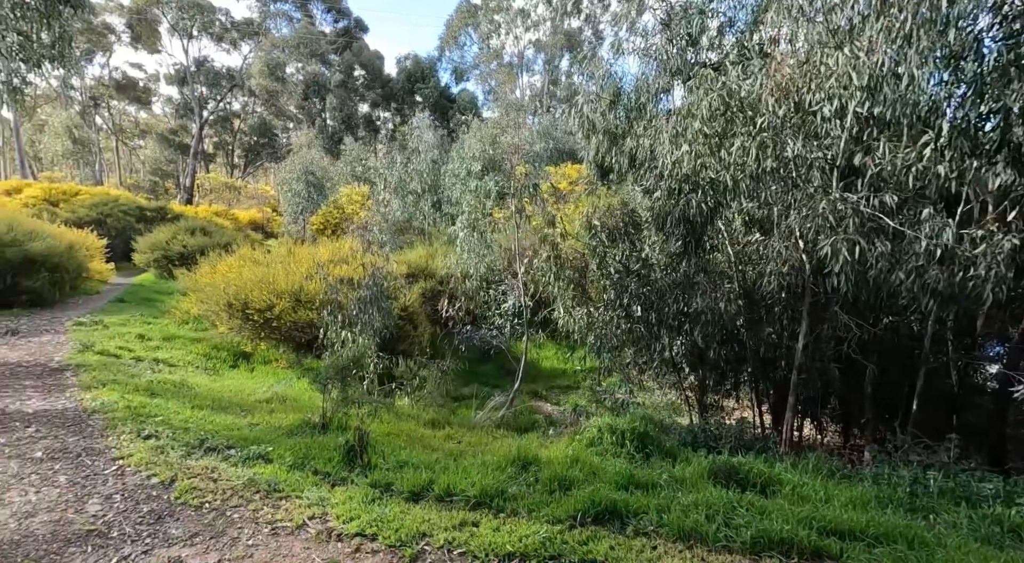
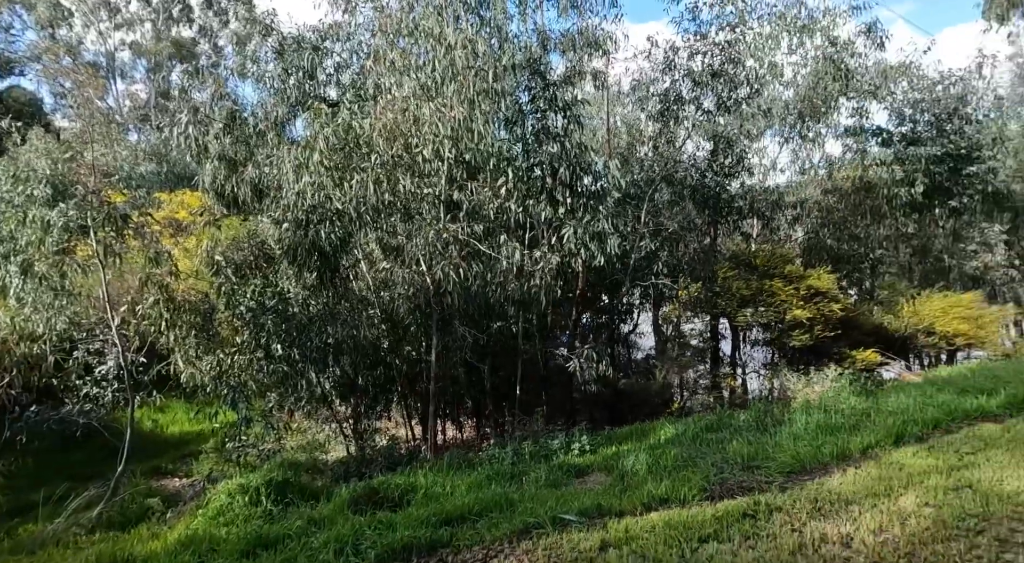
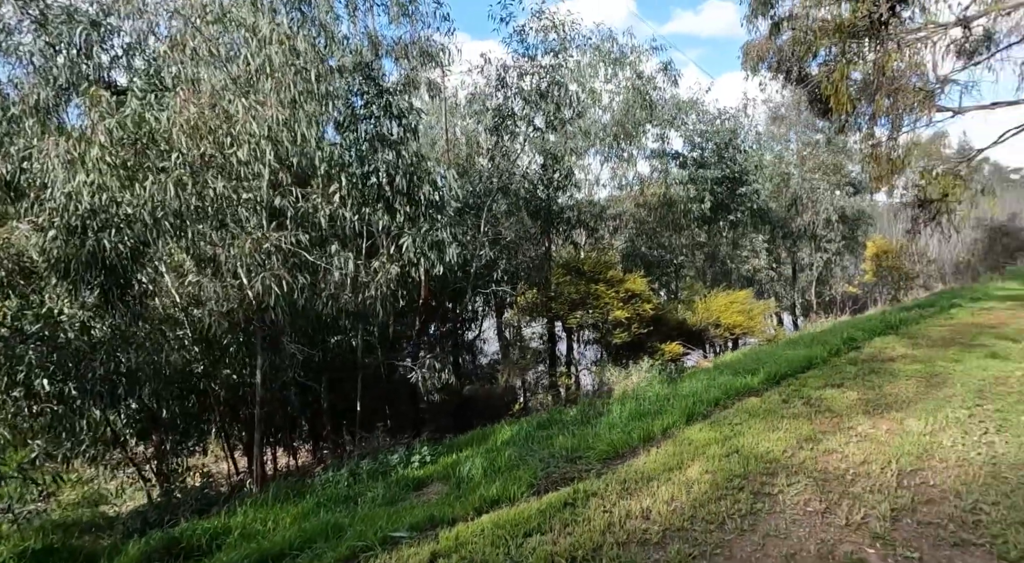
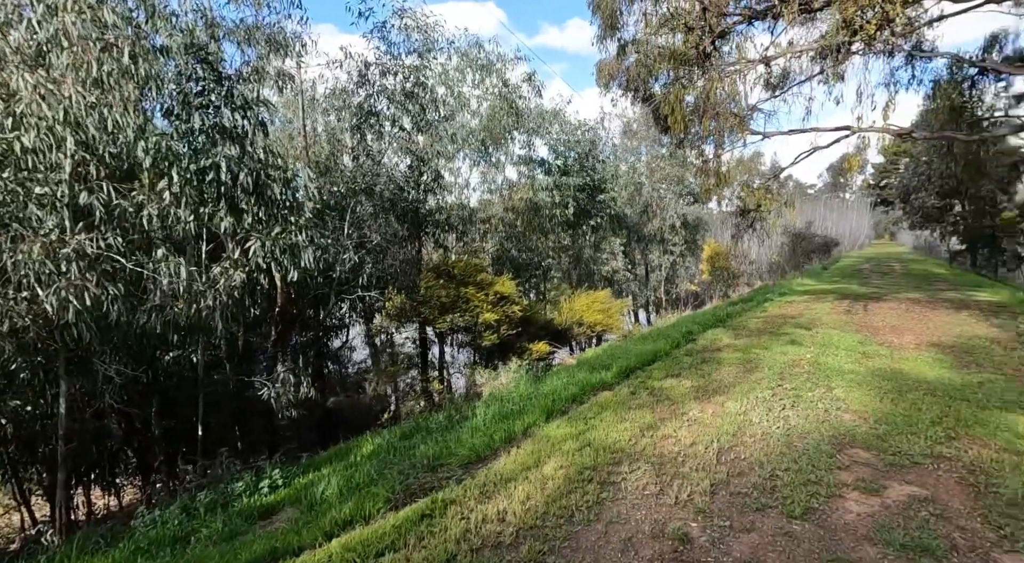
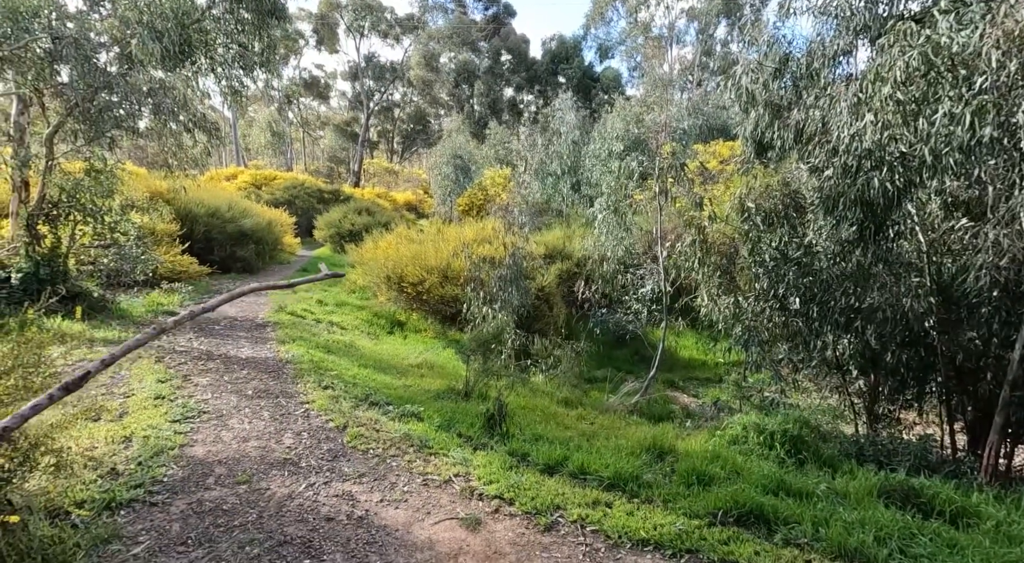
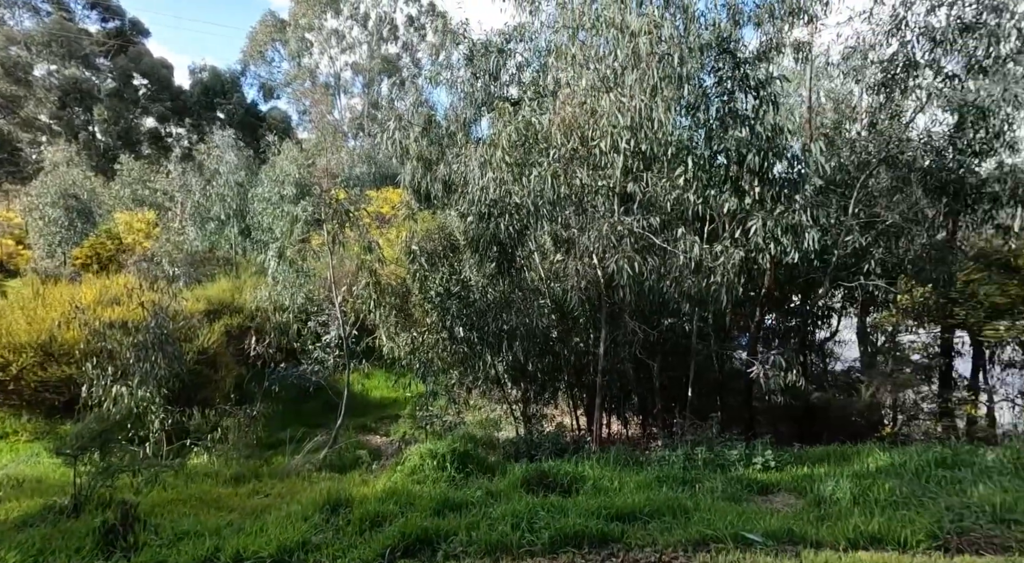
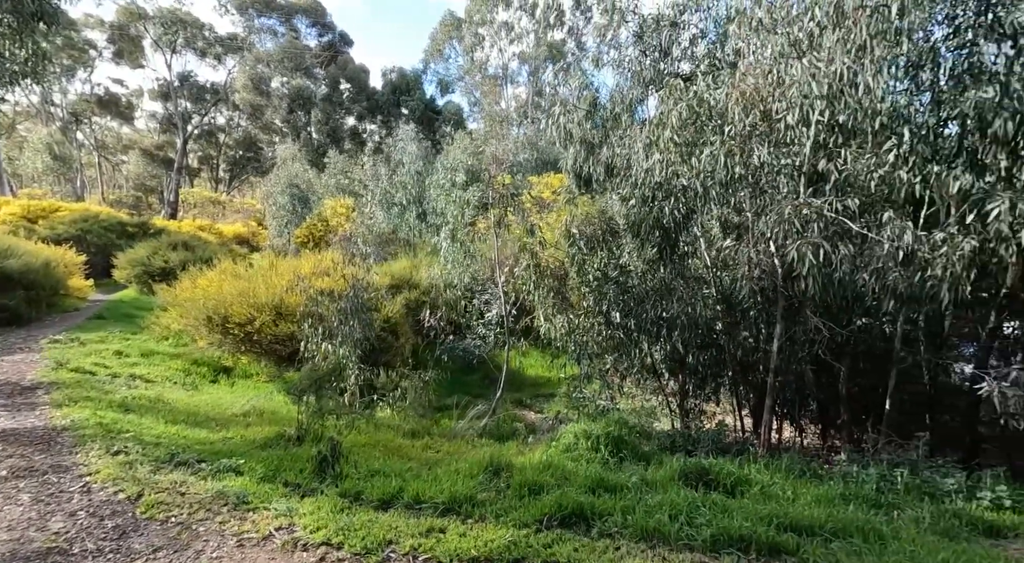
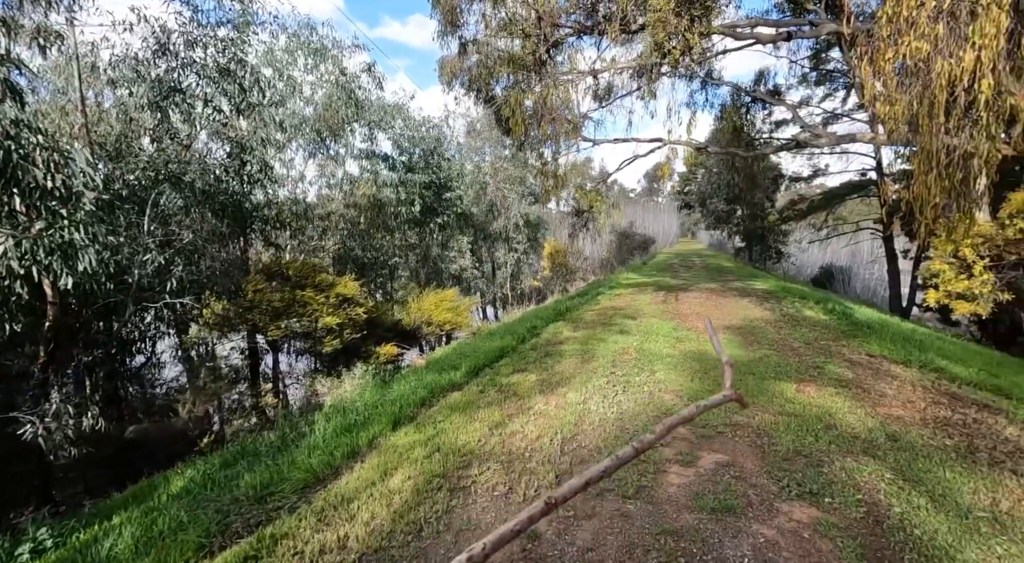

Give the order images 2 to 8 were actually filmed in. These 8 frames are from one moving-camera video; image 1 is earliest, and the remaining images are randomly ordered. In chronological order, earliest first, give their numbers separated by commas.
5, 7, 6, 2, 3, 4, 8
